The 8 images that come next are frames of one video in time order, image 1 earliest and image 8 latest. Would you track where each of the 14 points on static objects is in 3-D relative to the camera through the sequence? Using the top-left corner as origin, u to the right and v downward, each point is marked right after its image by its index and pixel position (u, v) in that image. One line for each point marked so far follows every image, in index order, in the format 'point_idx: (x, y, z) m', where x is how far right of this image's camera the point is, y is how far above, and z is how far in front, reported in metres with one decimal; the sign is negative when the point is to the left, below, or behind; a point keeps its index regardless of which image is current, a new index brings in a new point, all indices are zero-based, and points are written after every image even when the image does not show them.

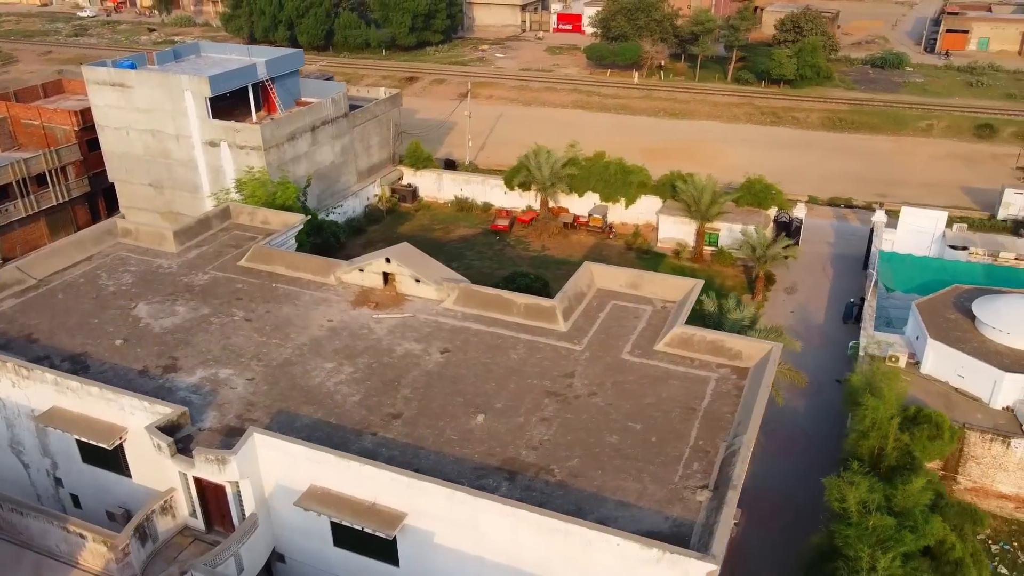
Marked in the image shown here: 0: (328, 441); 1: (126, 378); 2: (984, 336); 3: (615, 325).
0: (-2.9, -2.4, +12.8) m
1: (-7.0, -1.6, +14.5) m
2: (+11.4, -1.2, +19.0) m
3: (+2.1, -0.7, +15.9) m
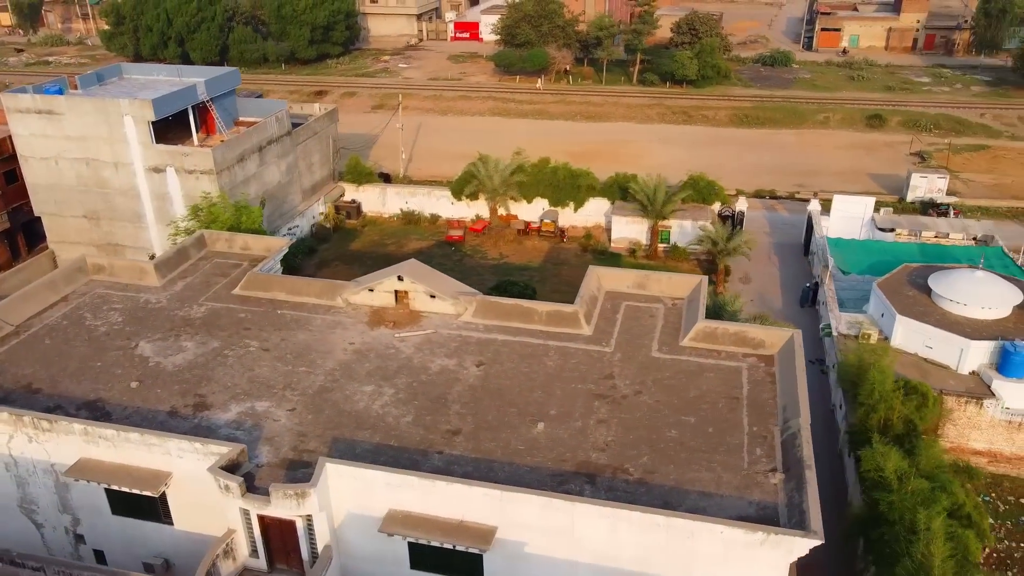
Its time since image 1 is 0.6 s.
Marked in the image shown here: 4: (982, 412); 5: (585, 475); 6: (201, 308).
0: (-1.8, -2.8, +12.7) m
1: (-6.1, -2.3, +13.7) m
2: (+11.3, -0.6, +20.9) m
3: (+2.5, -0.8, +16.5) m
4: (+10.9, -2.8, +18.5) m
5: (+1.2, -2.9, +12.3) m
6: (-6.8, -0.4, +17.4) m
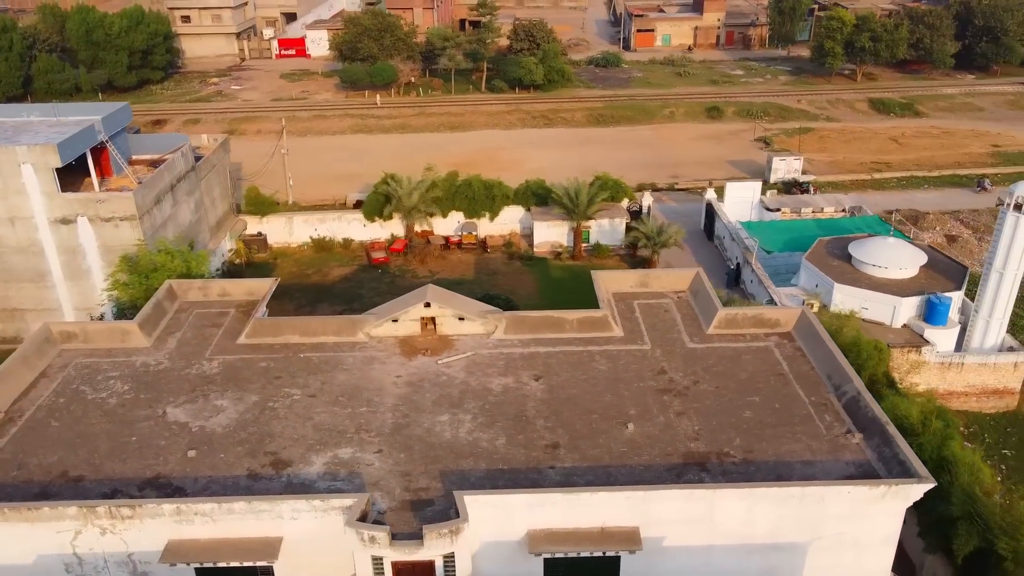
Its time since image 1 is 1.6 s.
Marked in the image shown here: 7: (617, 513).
0: (+0.1, -3.1, +12.8) m
1: (-4.4, -3.2, +12.8) m
2: (+10.6, +0.4, +23.8) m
3: (+3.2, -0.7, +17.5) m
4: (+11.0, -1.9, +21.5) m
5: (+3.1, -2.9, +13.2) m
6: (-6.1, -1.5, +16.3) m
7: (+1.6, -3.4, +12.2) m
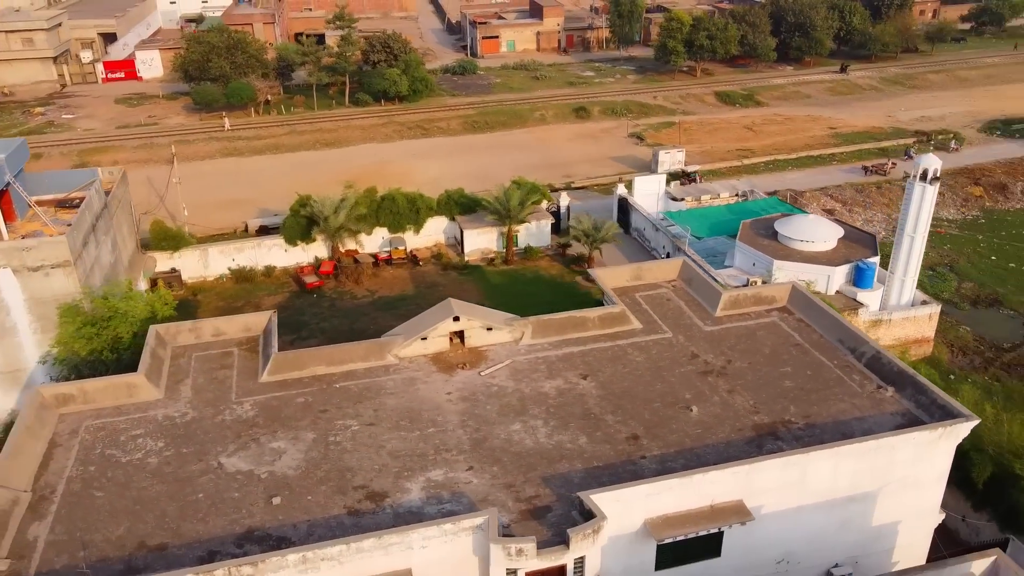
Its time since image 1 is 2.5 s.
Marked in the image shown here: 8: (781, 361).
0: (+1.8, -3.1, +13.2) m
1: (-2.5, -3.7, +12.3) m
2: (+9.3, +1.3, +26.2) m
3: (+3.5, -0.5, +18.5) m
4: (+10.4, -0.9, +24.0) m
5: (+4.6, -2.6, +14.2) m
6: (-5.1, -2.2, +15.3) m
7: (+3.4, -3.3, +12.9) m
8: (+5.5, -1.5, +16.4) m
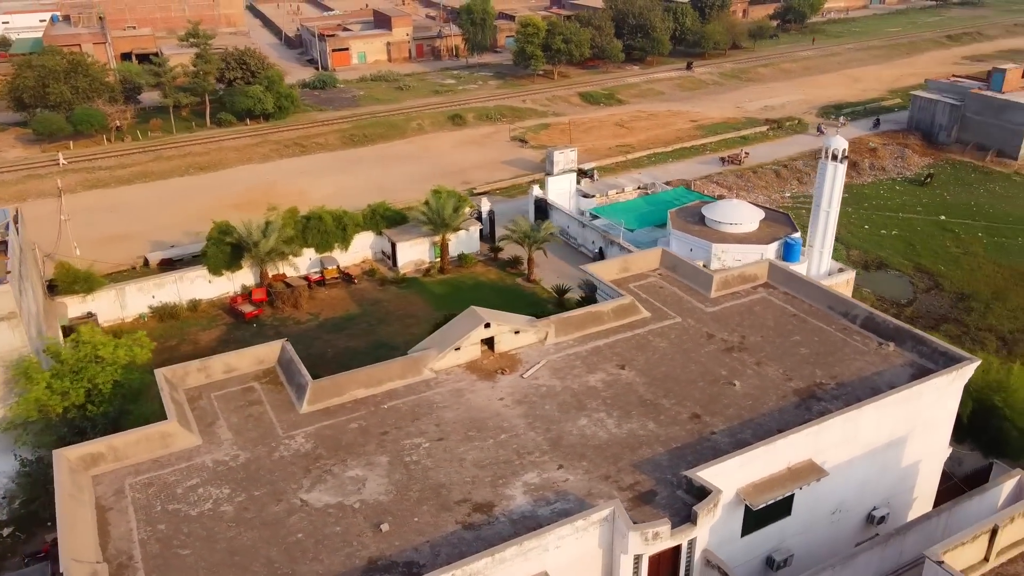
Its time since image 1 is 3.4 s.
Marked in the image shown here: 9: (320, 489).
0: (+3.3, -2.9, +13.9) m
1: (-0.7, -3.8, +12.1) m
2: (+7.5, +1.9, +28.2) m
3: (+3.7, -0.2, +19.4) m
4: (+9.3, 0.0, +26.3) m
5: (+5.8, -2.1, +15.5) m
6: (-3.9, -2.7, +14.5) m
7: (+5.0, -2.9, +14.0) m
8: (+6.1, -1.0, +17.8) m
9: (-3.2, -3.3, +13.2) m
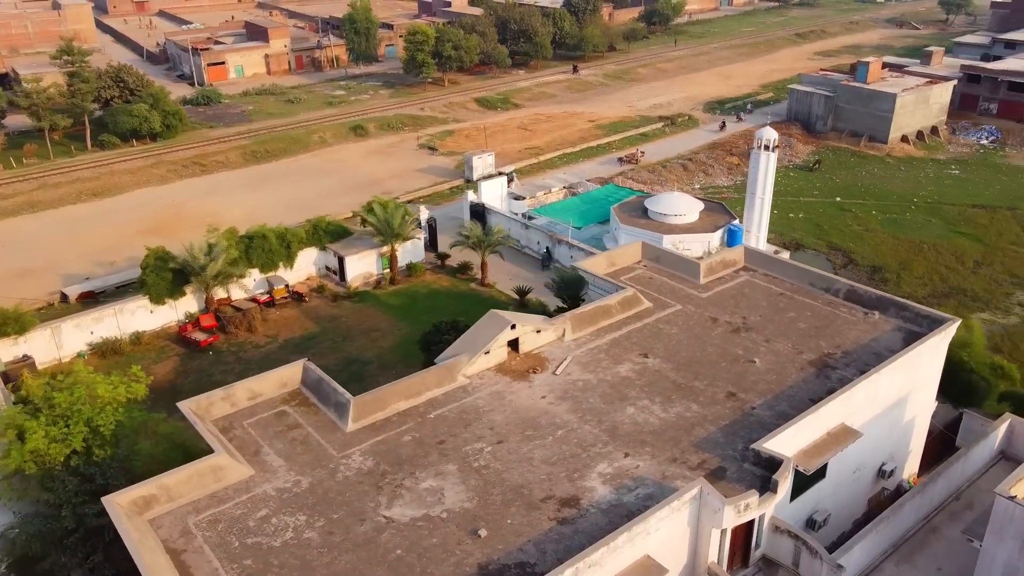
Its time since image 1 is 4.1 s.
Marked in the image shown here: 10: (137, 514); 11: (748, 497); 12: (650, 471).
0: (+4.4, -2.6, +14.7) m
1: (+0.9, -3.8, +12.3) m
2: (+5.8, +2.3, +29.5) m
3: (+3.7, 0.0, +20.2) m
4: (+8.0, +0.5, +27.9) m
5: (+6.5, -1.6, +16.7) m
6: (-2.8, -3.0, +14.1) m
7: (+6.0, -2.4, +15.1) m
8: (+6.4, -0.5, +19.0) m
9: (-1.8, -3.5, +13.0) m
10: (-5.9, -3.6, +12.6) m
11: (+3.7, -3.3, +12.6) m
12: (+2.3, -3.1, +13.7) m
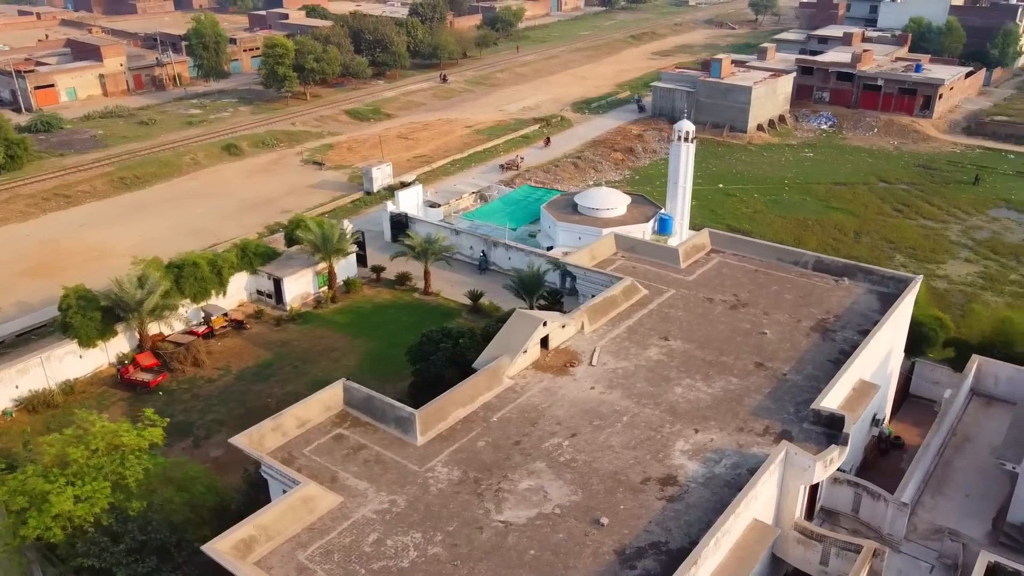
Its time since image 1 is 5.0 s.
0: (+5.6, -2.1, +15.9) m
1: (+2.7, -3.6, +12.8) m
2: (+3.5, +2.7, +30.7) m
3: (+3.5, +0.3, +21.1) m
4: (+6.1, +1.1, +29.5) m
5: (+7.2, -1.0, +18.2) m
6: (-1.3, -3.1, +13.8) m
7: (+7.1, -1.8, +16.6) m
8: (+6.5, +0.1, +20.5) m
9: (-0.1, -3.5, +12.9) m
10: (-3.9, -4.0, +11.7) m
11: (+5.4, -2.8, +13.6) m
12: (+3.8, -2.8, +14.4) m
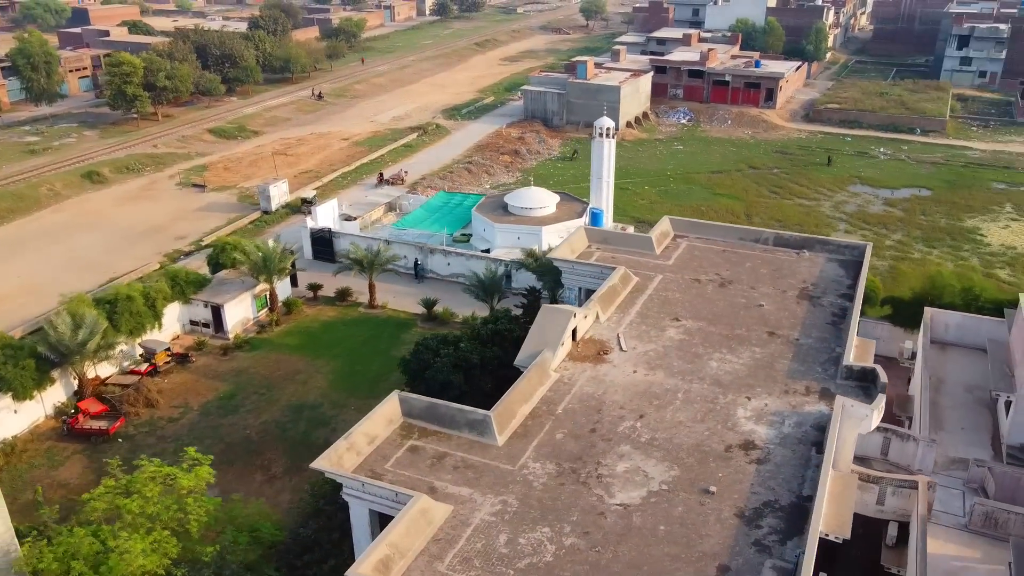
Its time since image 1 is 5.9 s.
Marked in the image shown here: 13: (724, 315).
0: (+6.5, -1.4, +17.3) m
1: (+4.5, -3.1, +13.7) m
2: (+1.0, +2.8, +31.3) m
3: (+3.2, +0.7, +22.0) m
4: (+4.0, +1.5, +30.7) m
5: (+7.4, -0.2, +19.9) m
6: (+0.3, -3.1, +13.9) m
7: (+7.8, -1.0, +18.2) m
8: (+6.2, +0.7, +22.0) m
9: (+1.7, -3.3, +13.2) m
10: (-1.8, -4.1, +11.2) m
11: (+6.8, -2.1, +15.0) m
12: (+5.2, -2.3, +15.5) m
13: (+5.0, -0.7, +19.1) m
